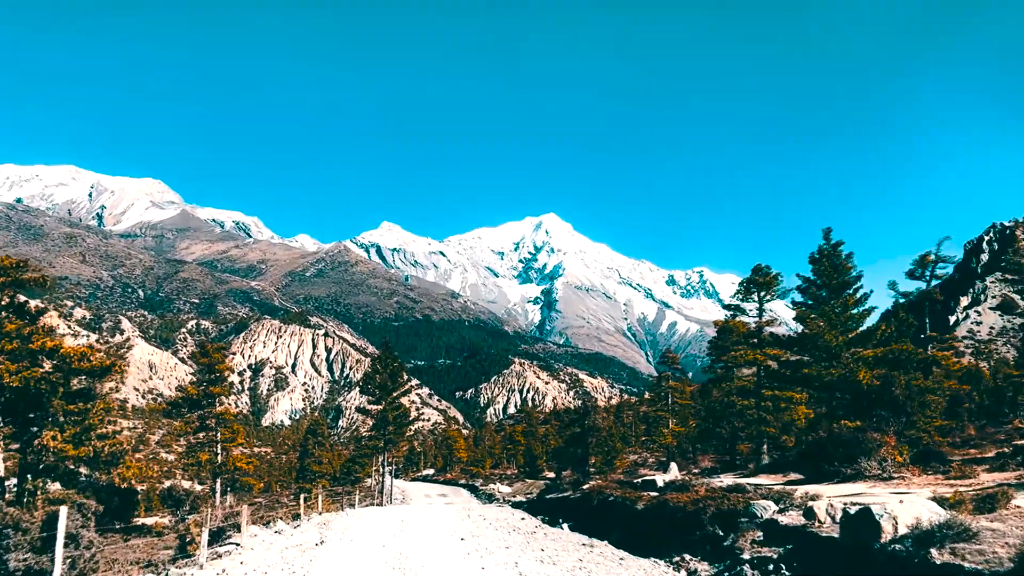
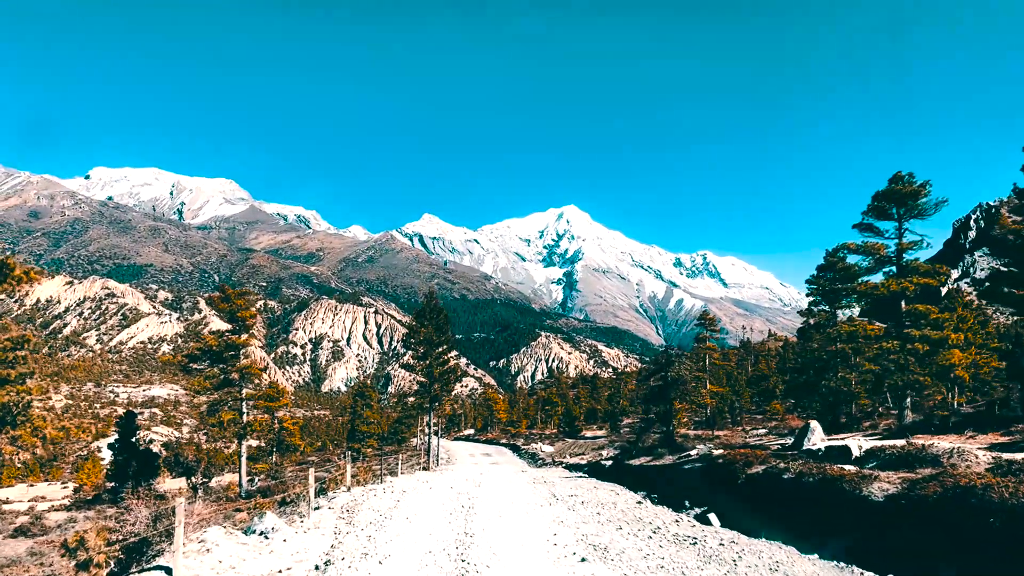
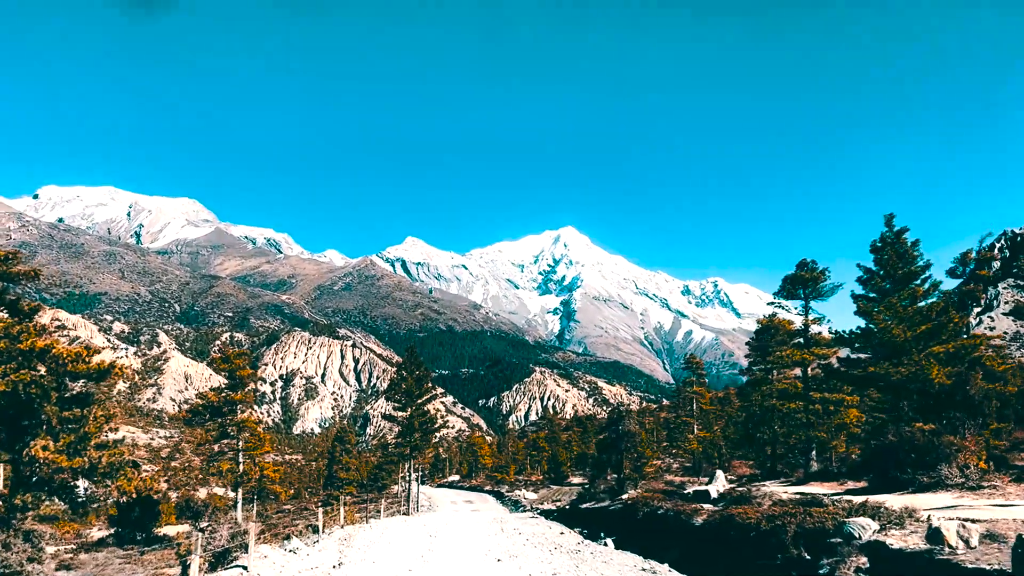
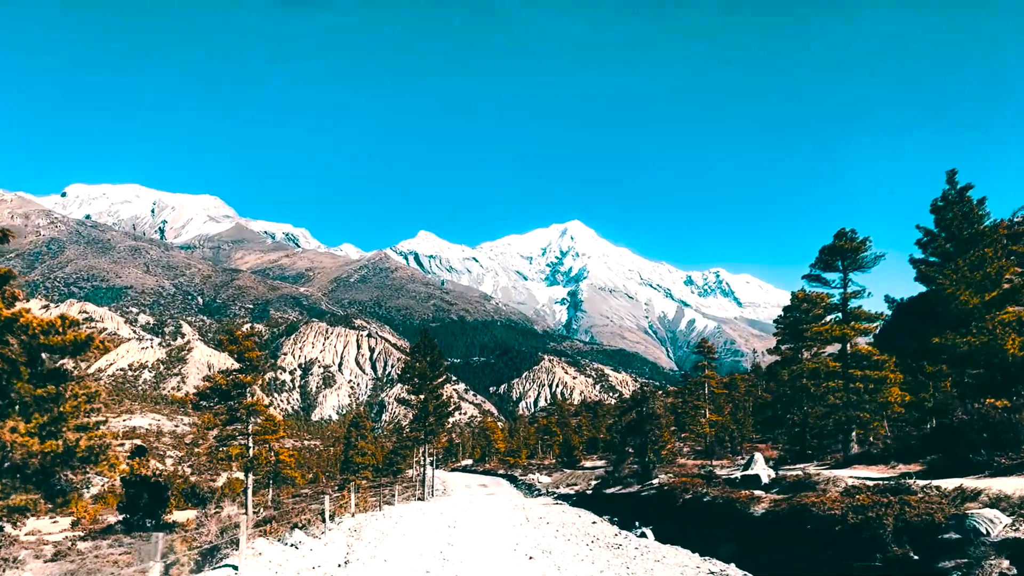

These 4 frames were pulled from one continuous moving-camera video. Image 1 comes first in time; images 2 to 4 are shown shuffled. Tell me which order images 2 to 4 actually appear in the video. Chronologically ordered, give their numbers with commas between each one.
3, 4, 2
